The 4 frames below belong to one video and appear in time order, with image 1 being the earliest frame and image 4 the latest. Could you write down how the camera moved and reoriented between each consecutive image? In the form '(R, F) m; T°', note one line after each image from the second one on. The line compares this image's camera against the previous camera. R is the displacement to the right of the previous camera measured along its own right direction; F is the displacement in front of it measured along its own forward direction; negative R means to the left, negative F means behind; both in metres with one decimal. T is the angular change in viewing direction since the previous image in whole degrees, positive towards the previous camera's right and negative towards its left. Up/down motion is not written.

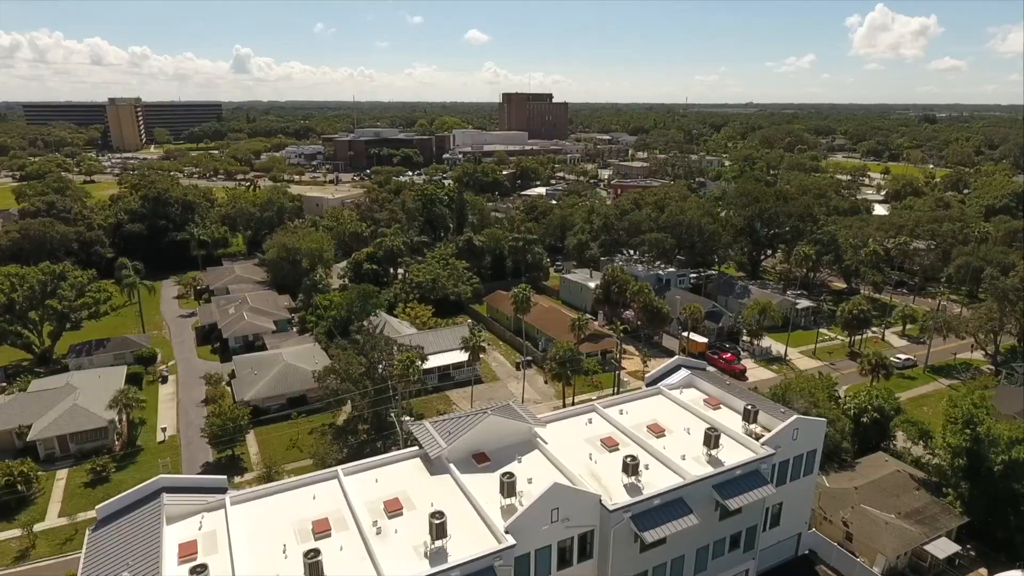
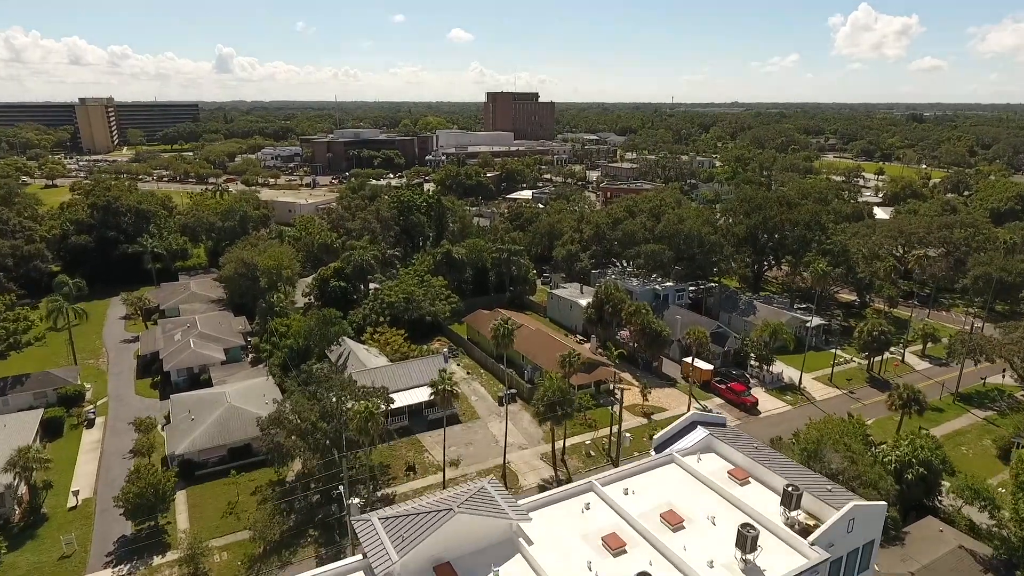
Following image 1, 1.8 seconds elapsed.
(+0.4, +5.0) m; +1°
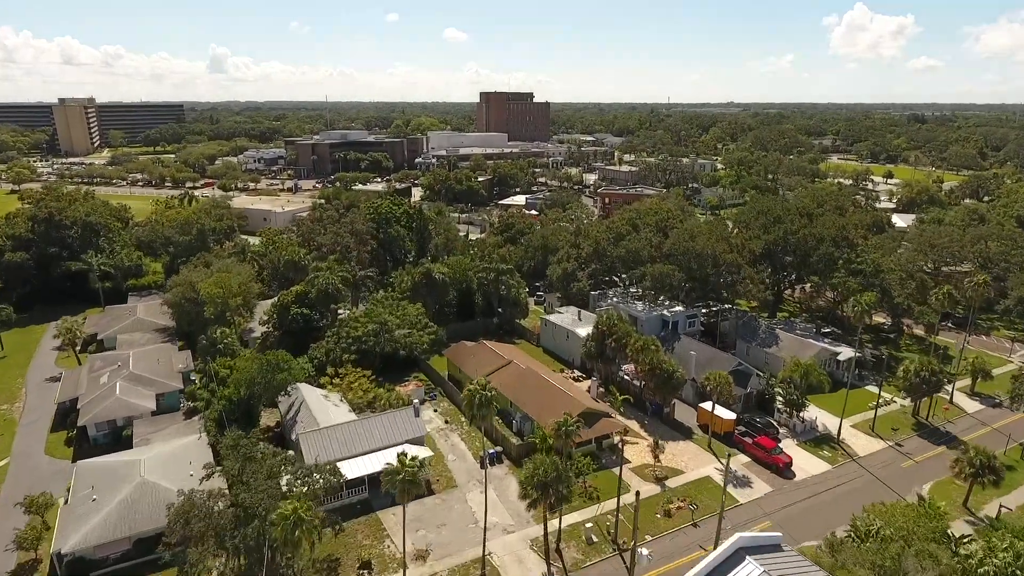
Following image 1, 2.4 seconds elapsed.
(+0.6, +6.2) m; 0°
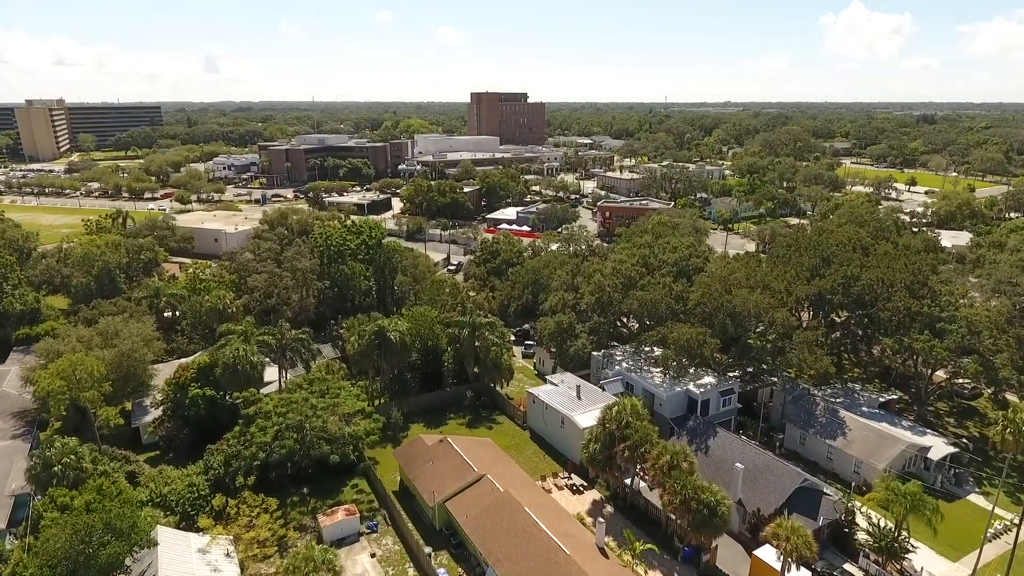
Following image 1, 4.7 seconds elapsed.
(+1.1, +10.8) m; 0°
